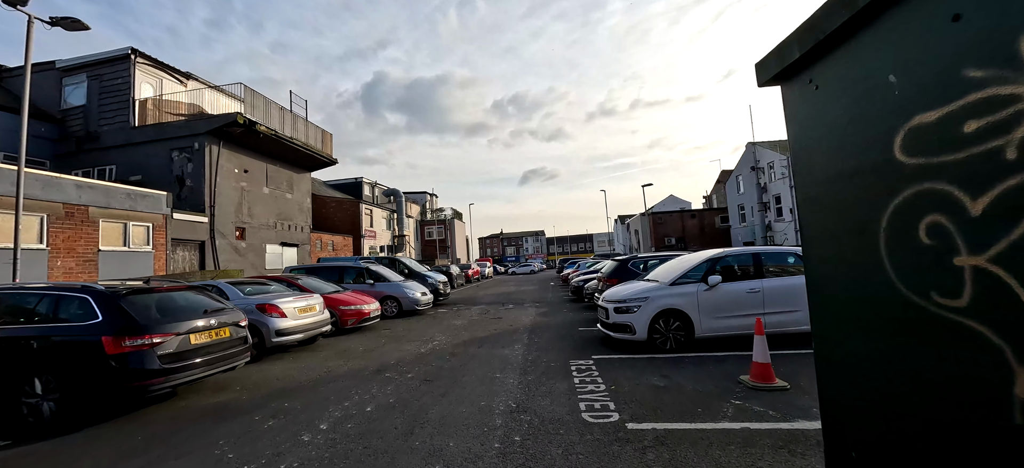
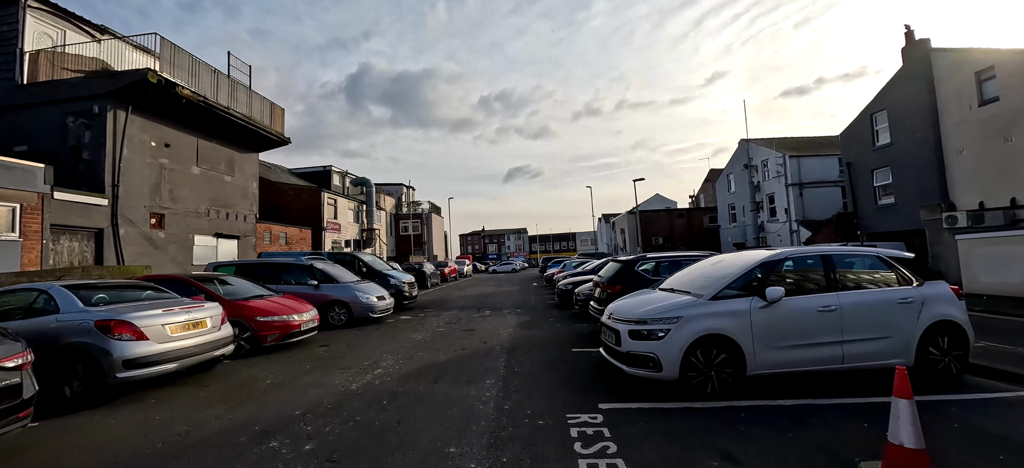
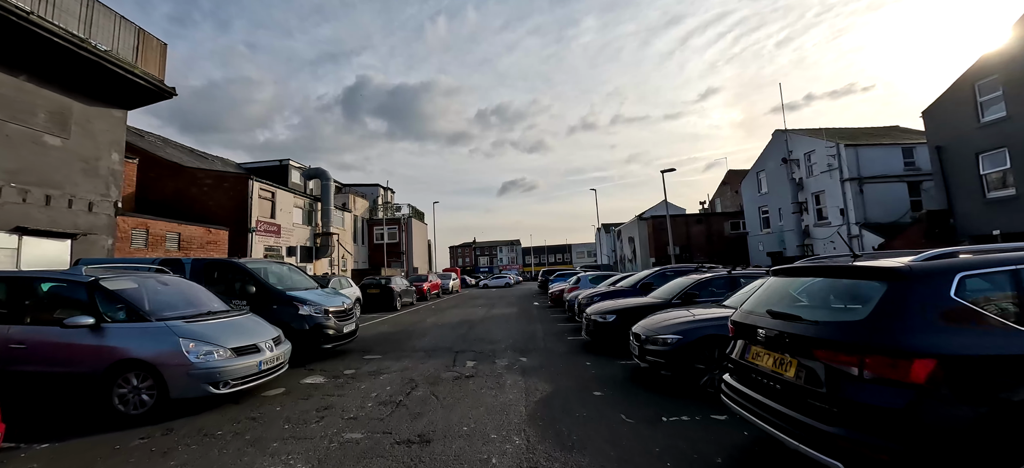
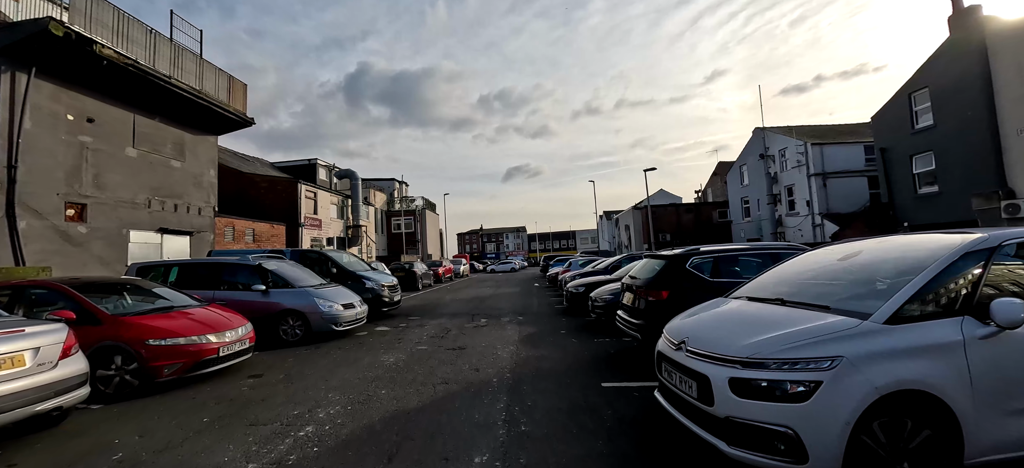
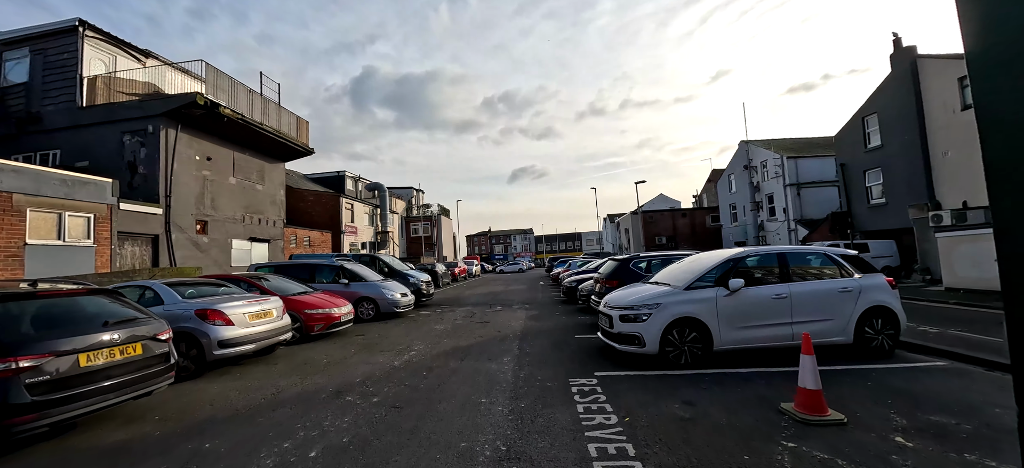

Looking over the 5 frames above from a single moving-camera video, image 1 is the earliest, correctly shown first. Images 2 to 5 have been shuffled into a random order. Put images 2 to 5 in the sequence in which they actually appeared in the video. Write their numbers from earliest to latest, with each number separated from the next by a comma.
5, 2, 4, 3
